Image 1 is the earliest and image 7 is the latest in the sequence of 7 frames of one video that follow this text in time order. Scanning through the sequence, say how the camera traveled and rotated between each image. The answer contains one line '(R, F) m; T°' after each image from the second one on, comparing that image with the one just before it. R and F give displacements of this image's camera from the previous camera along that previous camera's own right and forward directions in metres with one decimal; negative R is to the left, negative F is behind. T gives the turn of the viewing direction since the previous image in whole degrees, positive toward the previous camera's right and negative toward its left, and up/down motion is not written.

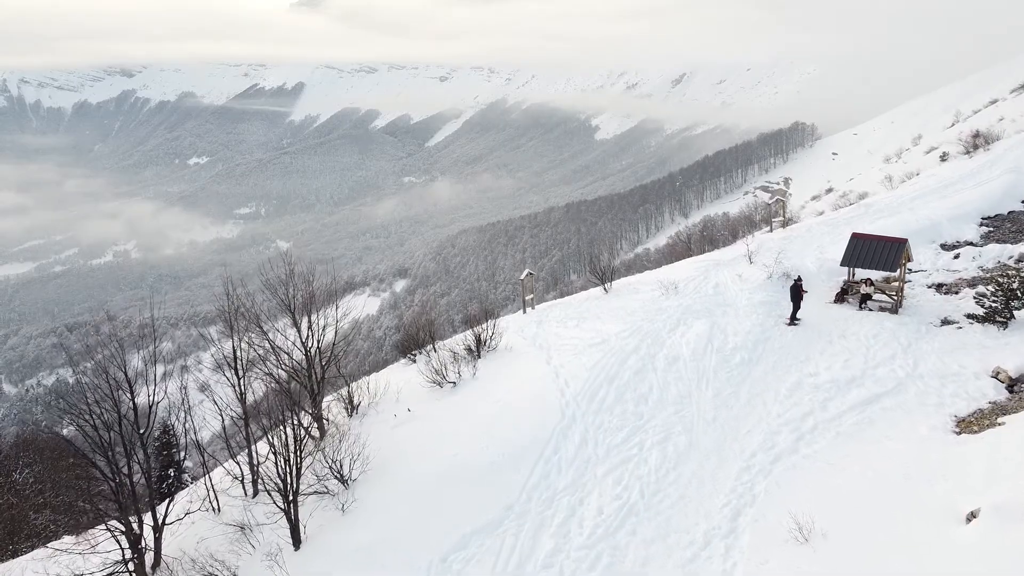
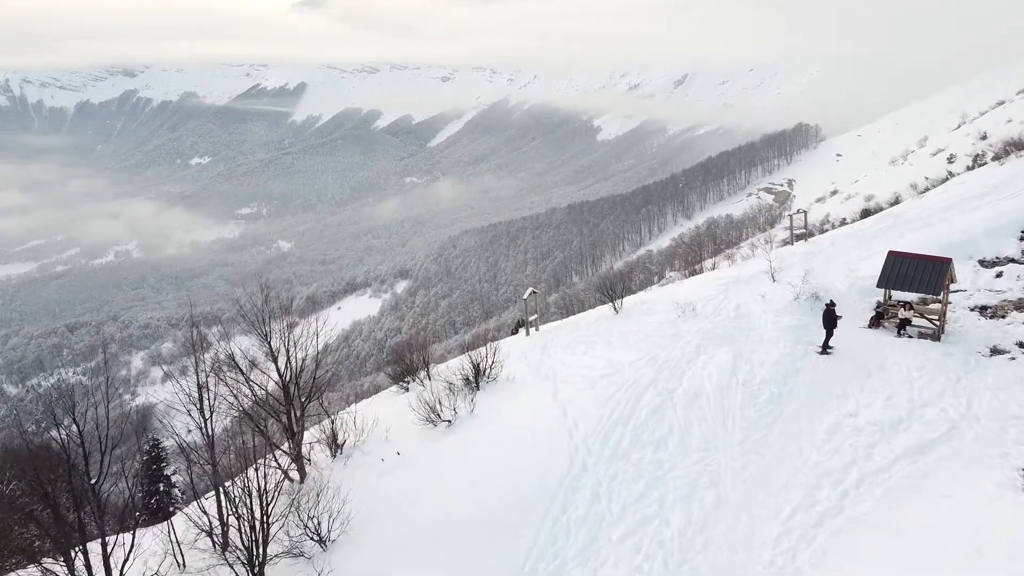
(0.0, +0.7) m; 0°
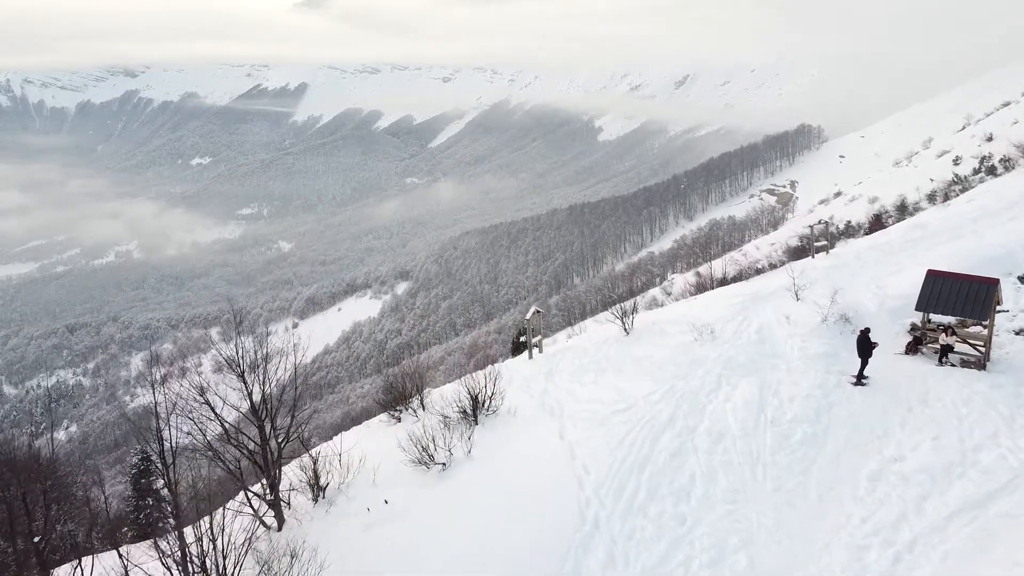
(0.0, +0.6) m; 0°
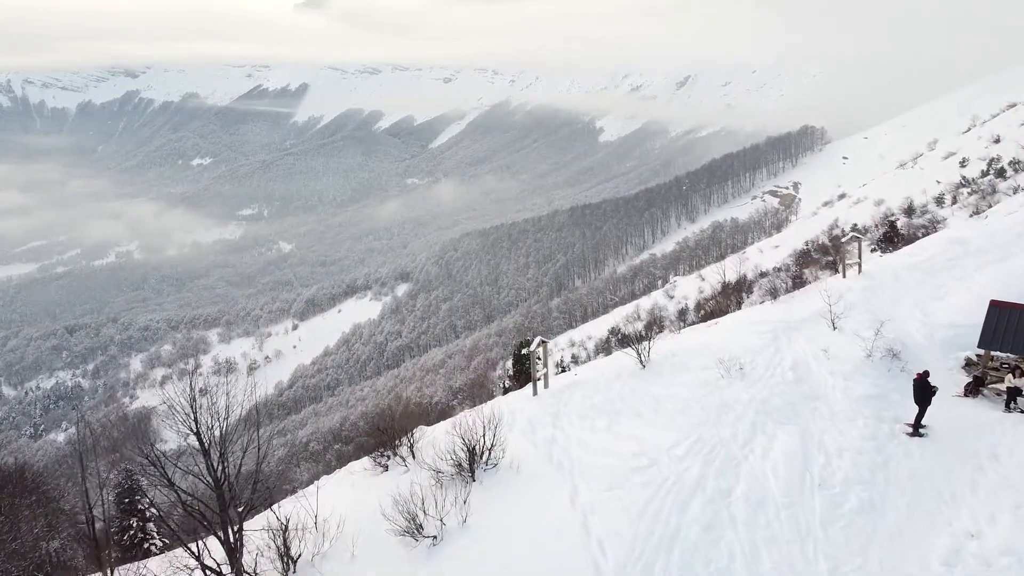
(0.0, +0.8) m; 0°
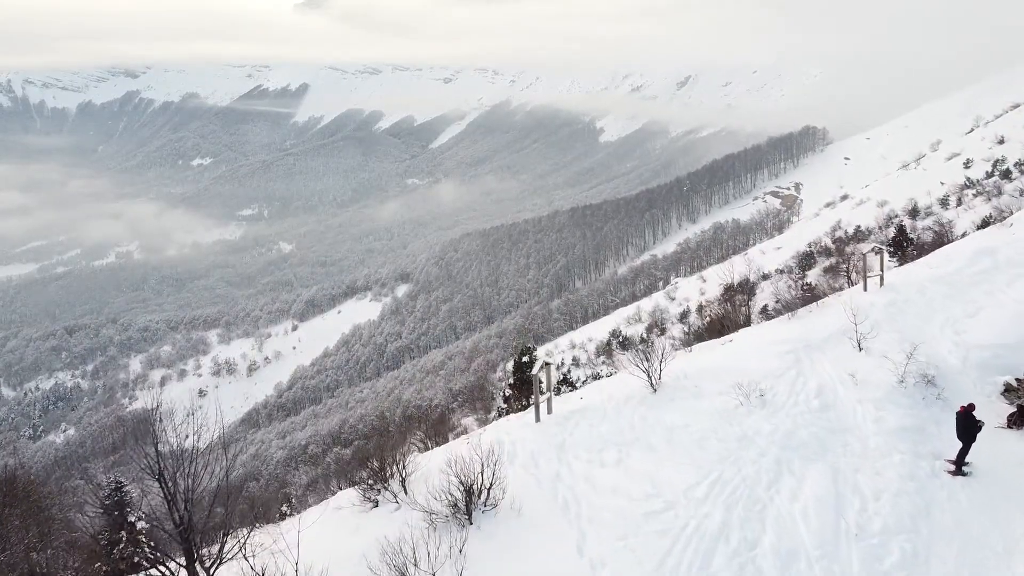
(0.0, +0.5) m; 0°
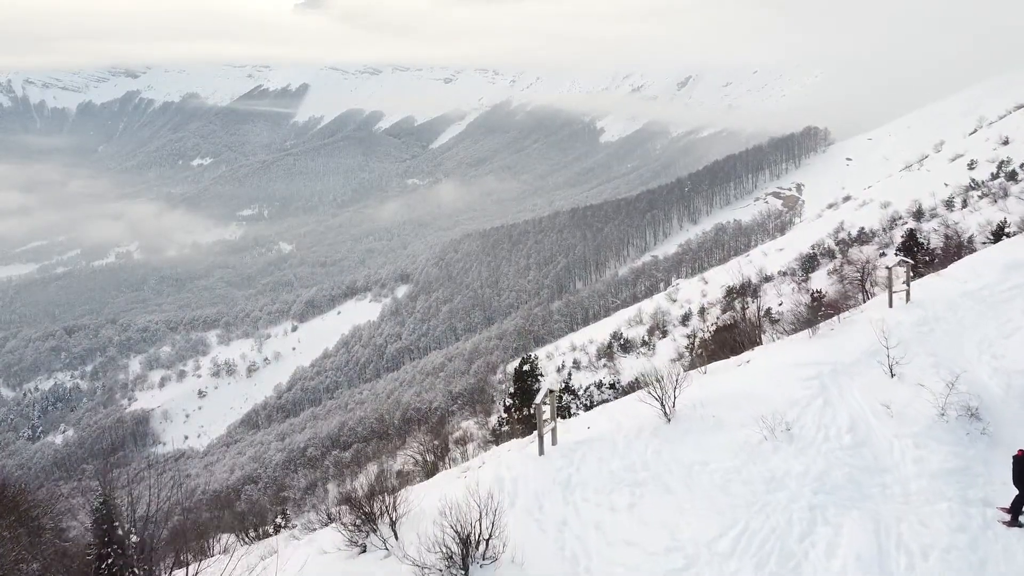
(0.0, +0.5) m; 0°
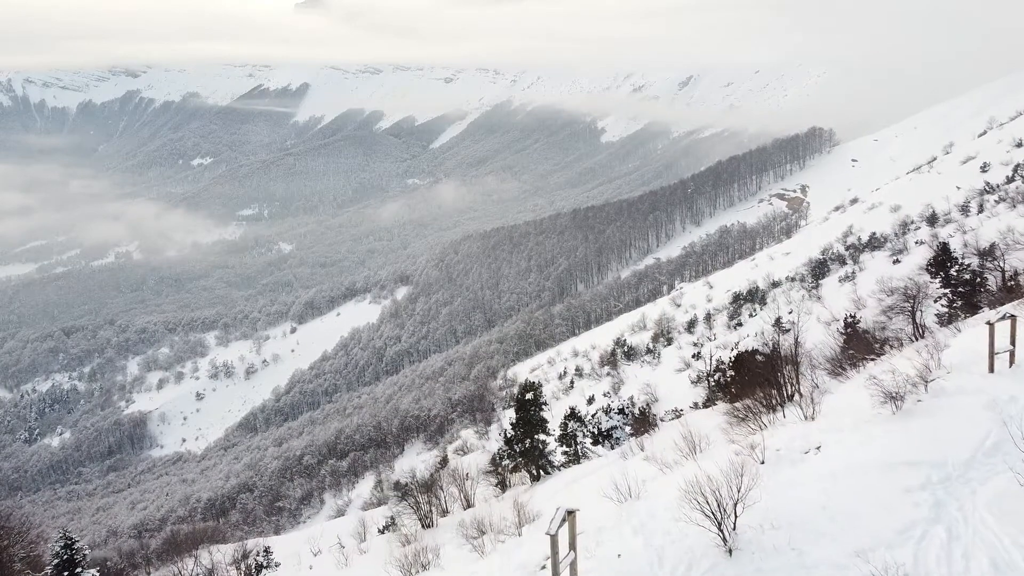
(0.0, +1.5) m; 0°
